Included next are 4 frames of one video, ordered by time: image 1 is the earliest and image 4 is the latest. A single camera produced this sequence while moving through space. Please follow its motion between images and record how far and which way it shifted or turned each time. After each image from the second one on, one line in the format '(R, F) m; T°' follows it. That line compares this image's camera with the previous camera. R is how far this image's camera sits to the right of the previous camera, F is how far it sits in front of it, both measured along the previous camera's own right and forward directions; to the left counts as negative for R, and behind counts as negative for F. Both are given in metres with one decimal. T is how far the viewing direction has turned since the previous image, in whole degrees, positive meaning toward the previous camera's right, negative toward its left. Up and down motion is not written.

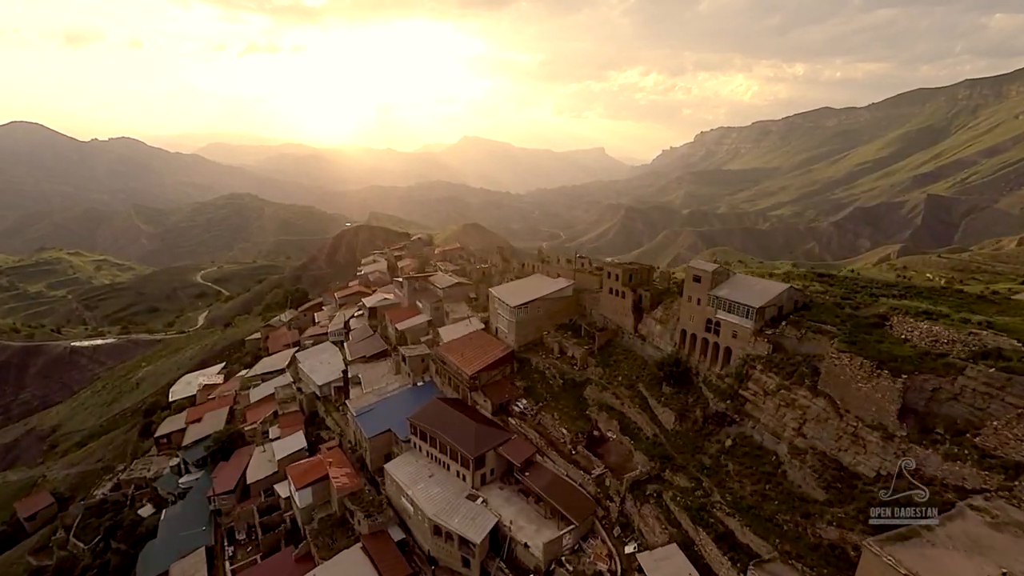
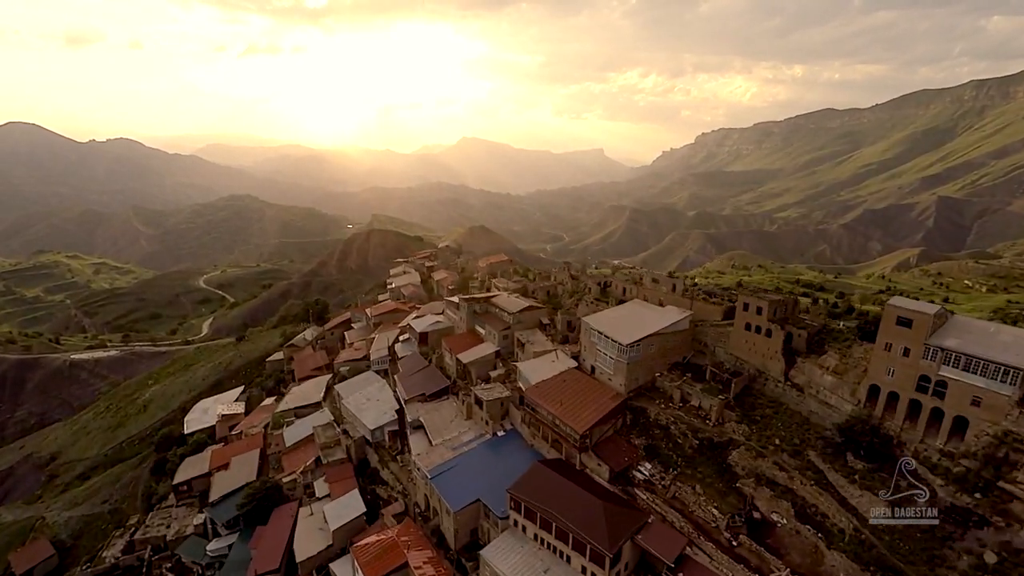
(-6.5, +5.6) m; 0°
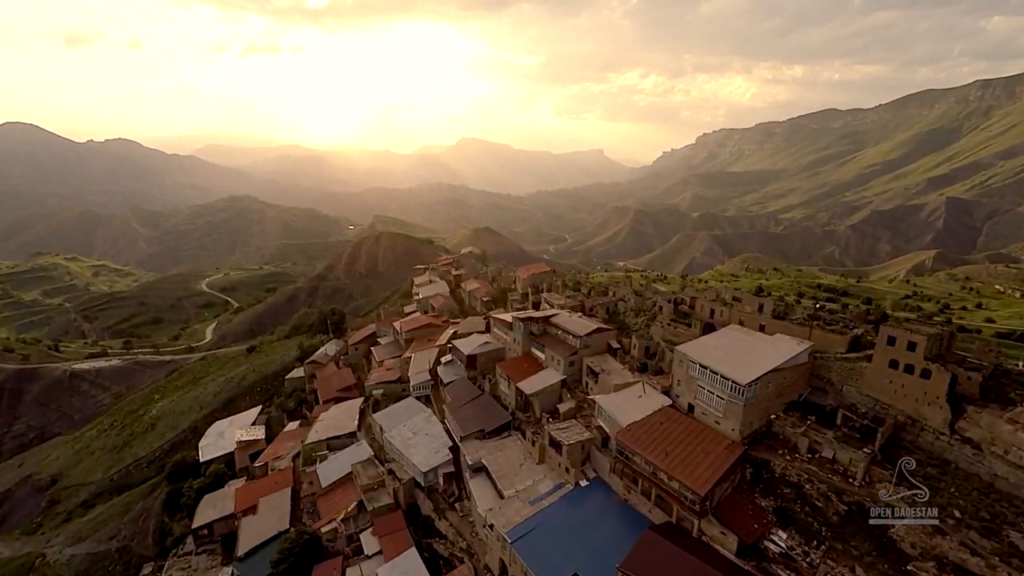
(-4.7, +4.0) m; 0°
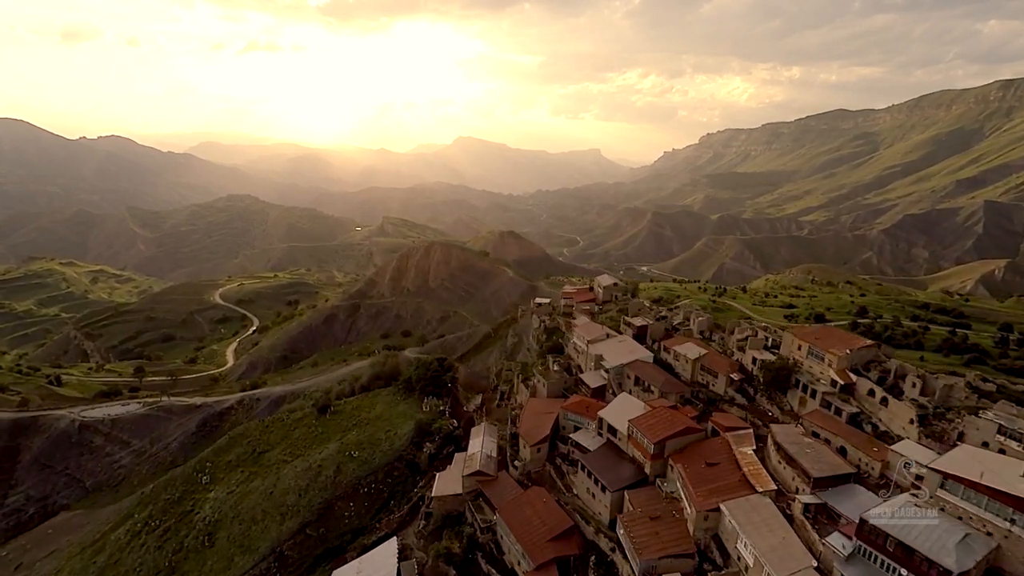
(-21.0, +17.2) m; +1°
